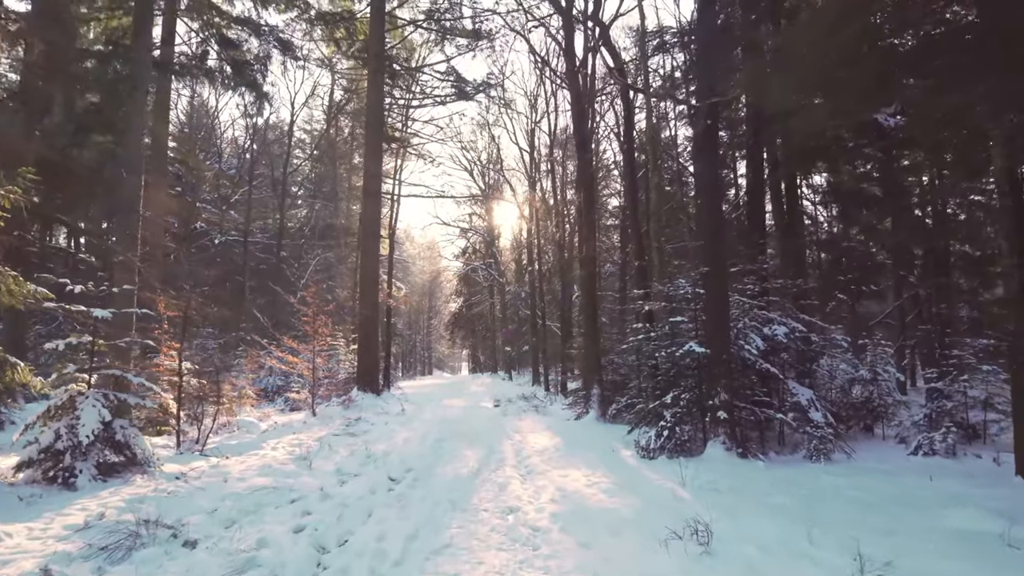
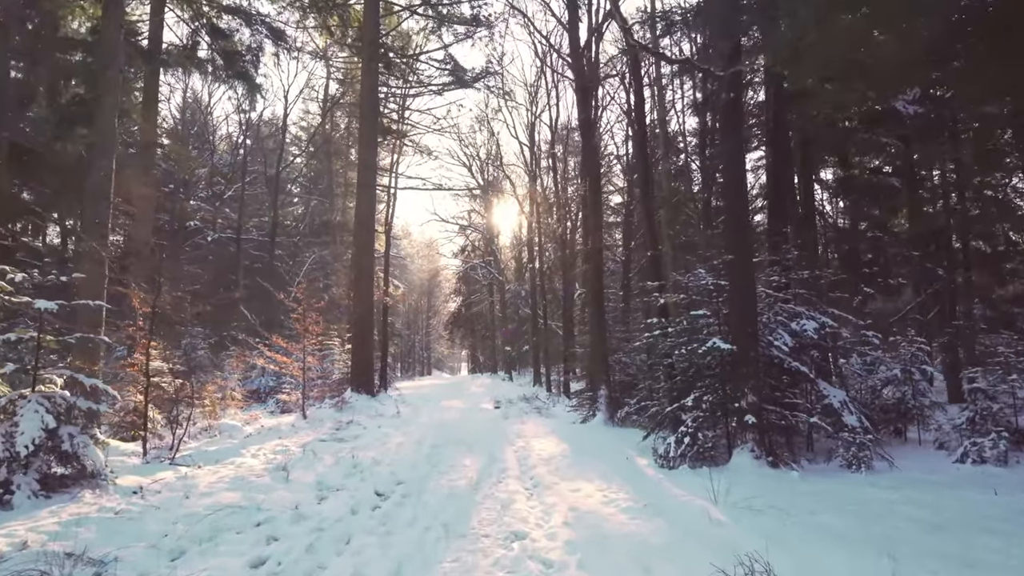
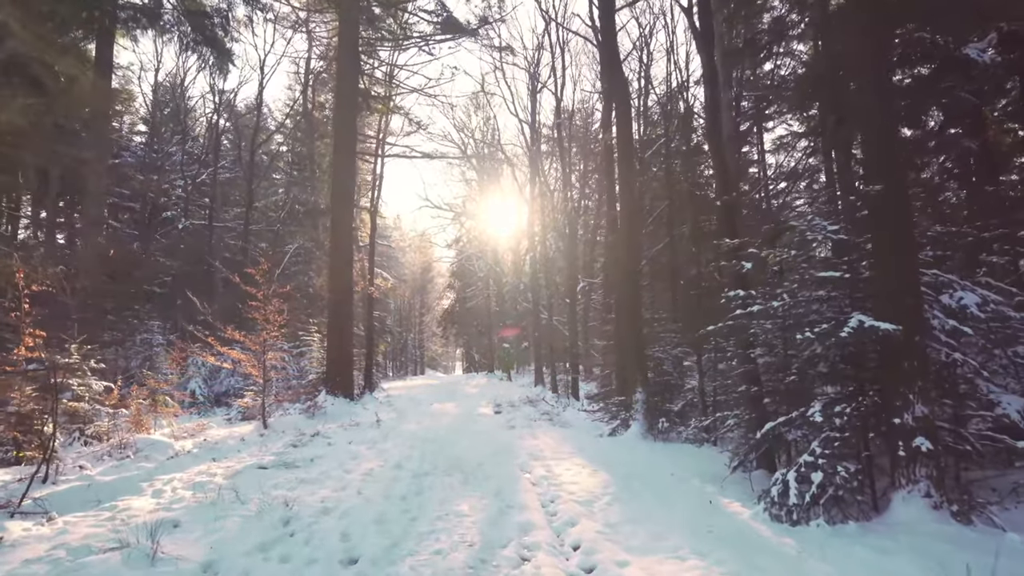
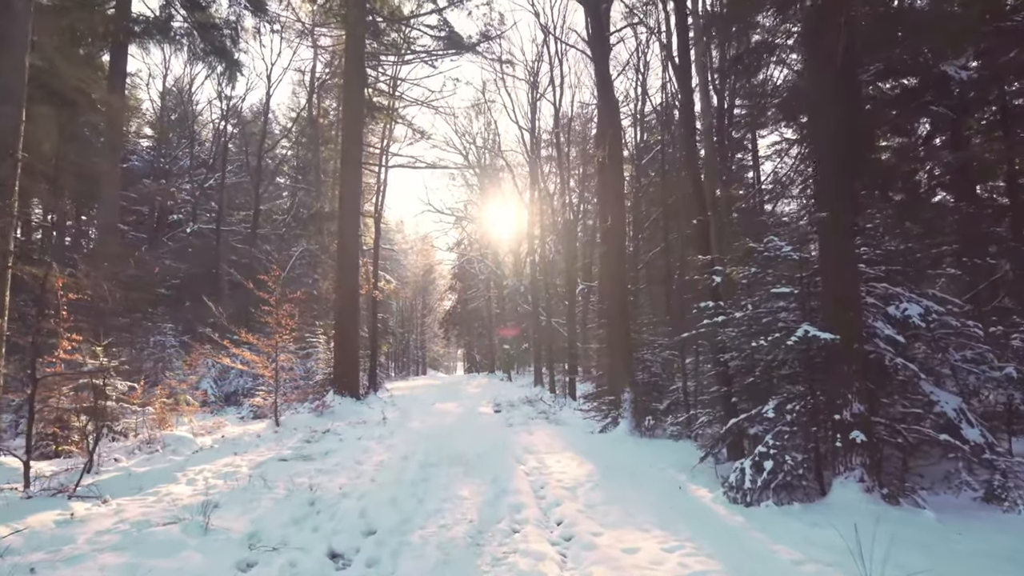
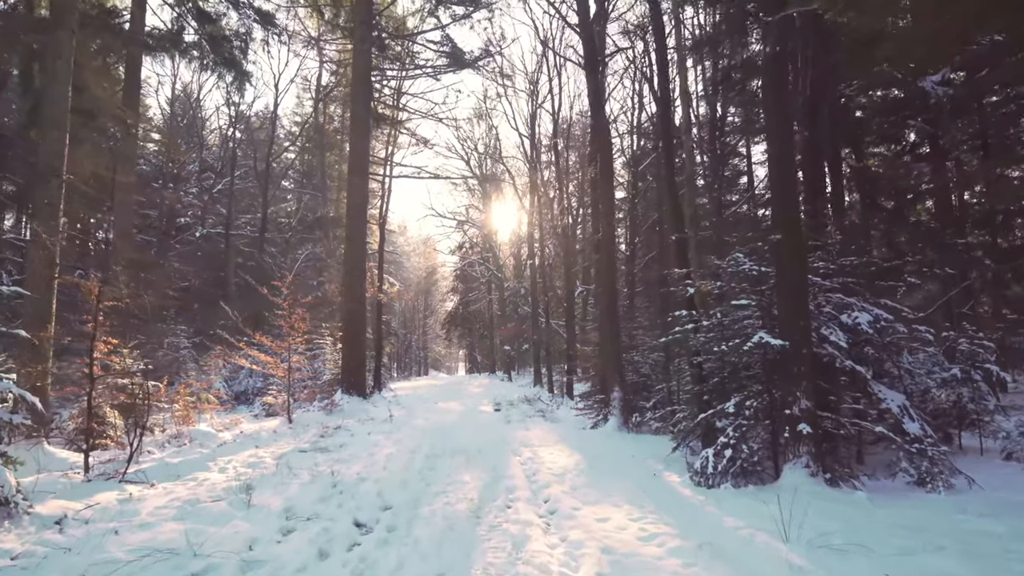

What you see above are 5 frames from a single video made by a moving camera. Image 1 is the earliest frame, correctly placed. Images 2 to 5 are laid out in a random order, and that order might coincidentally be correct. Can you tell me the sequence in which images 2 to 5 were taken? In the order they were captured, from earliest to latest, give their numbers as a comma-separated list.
2, 5, 4, 3
